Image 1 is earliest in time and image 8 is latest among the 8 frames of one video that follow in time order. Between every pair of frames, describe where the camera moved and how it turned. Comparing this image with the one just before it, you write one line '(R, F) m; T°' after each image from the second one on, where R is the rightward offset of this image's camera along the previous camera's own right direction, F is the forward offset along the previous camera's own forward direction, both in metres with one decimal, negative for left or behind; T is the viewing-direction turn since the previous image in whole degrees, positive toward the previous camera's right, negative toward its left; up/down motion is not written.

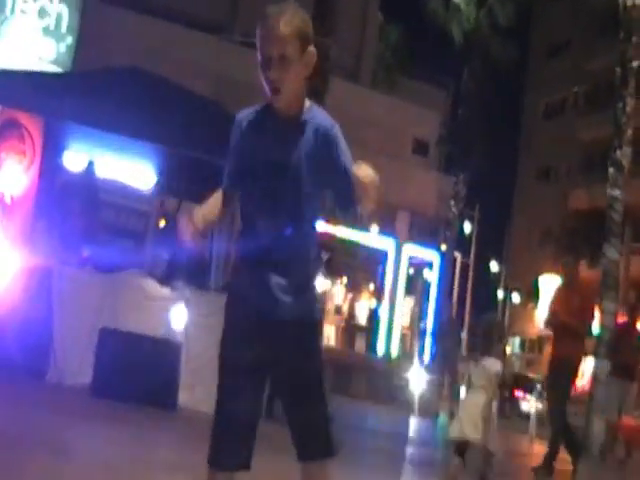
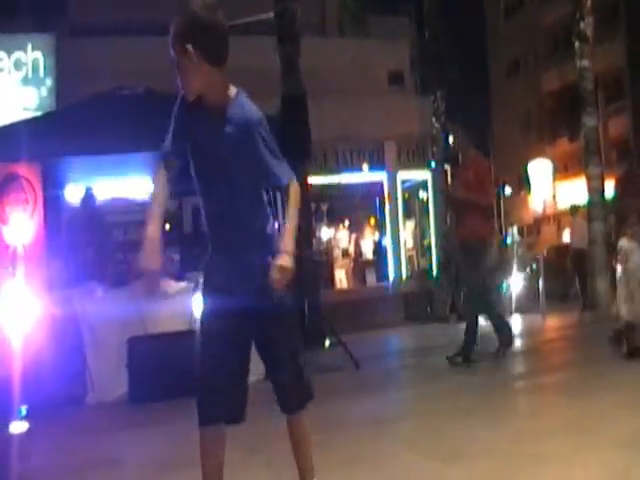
(+0.6, -0.9) m; -4°
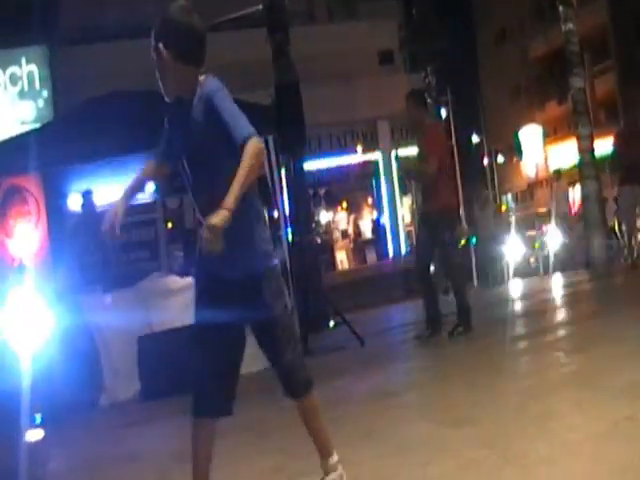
(+0.2, -0.3) m; -1°
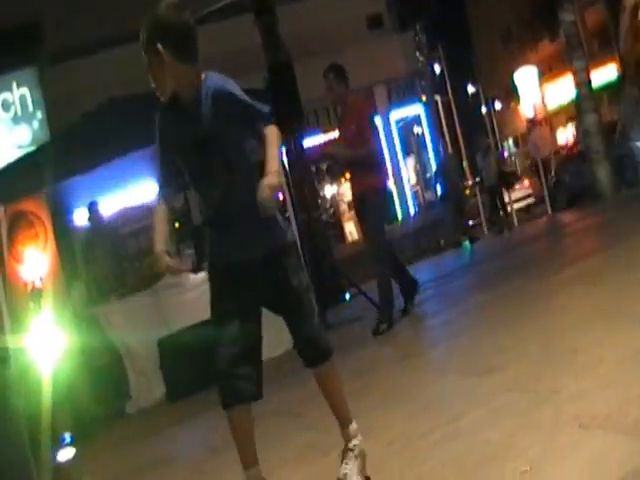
(+0.3, -0.1) m; -2°
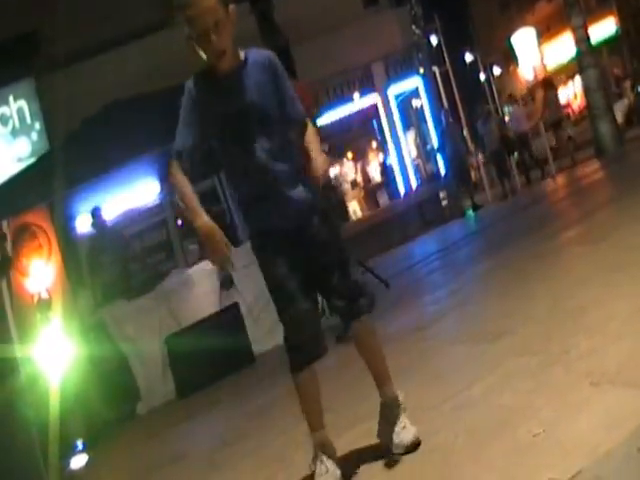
(+0.3, +0.1) m; -2°
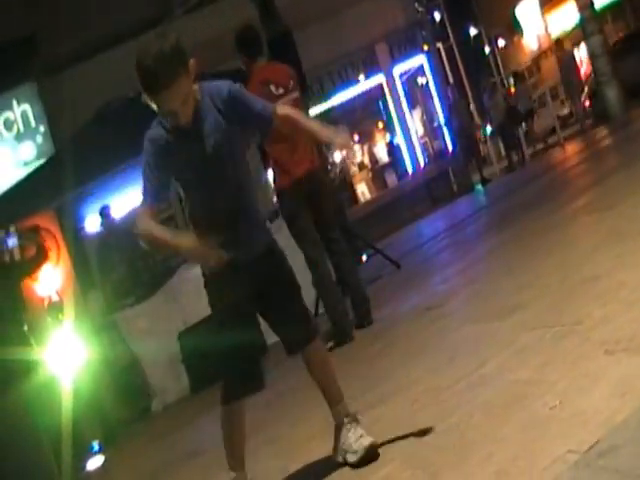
(+0.2, +0.1) m; -2°
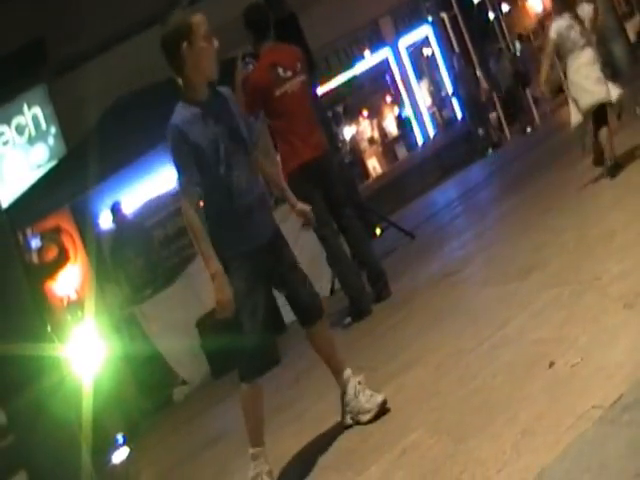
(+0.1, +0.1) m; -2°
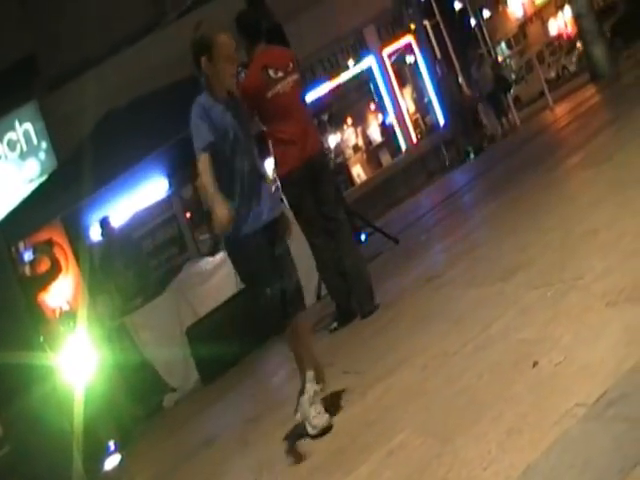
(+0.1, -0.1) m; 0°
